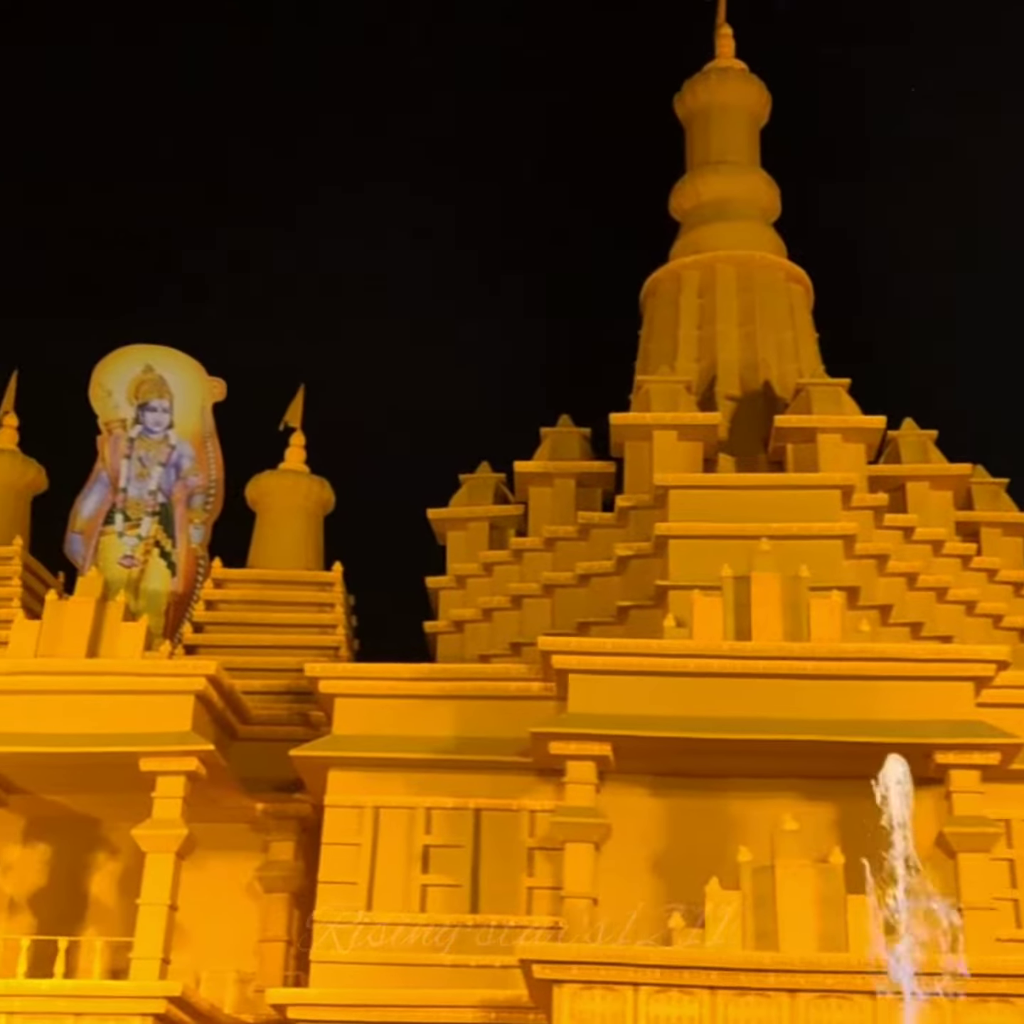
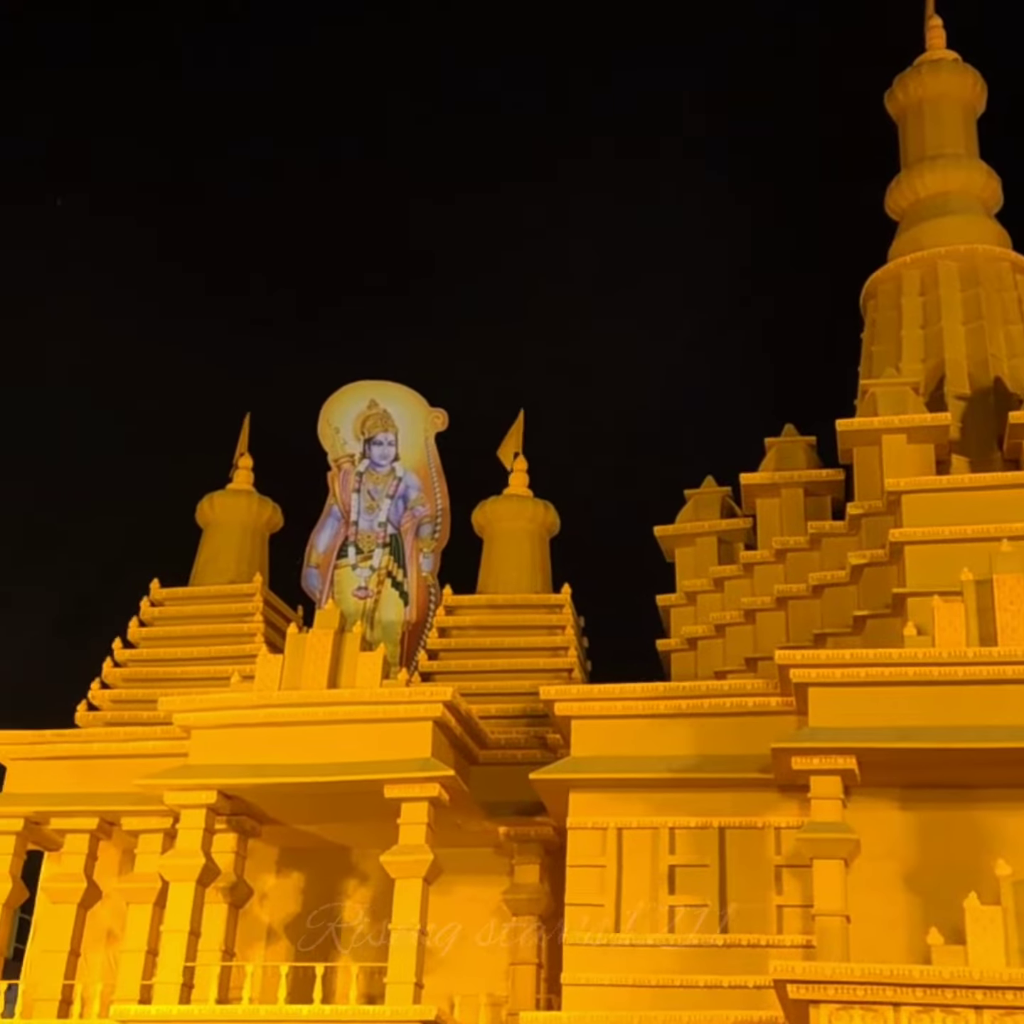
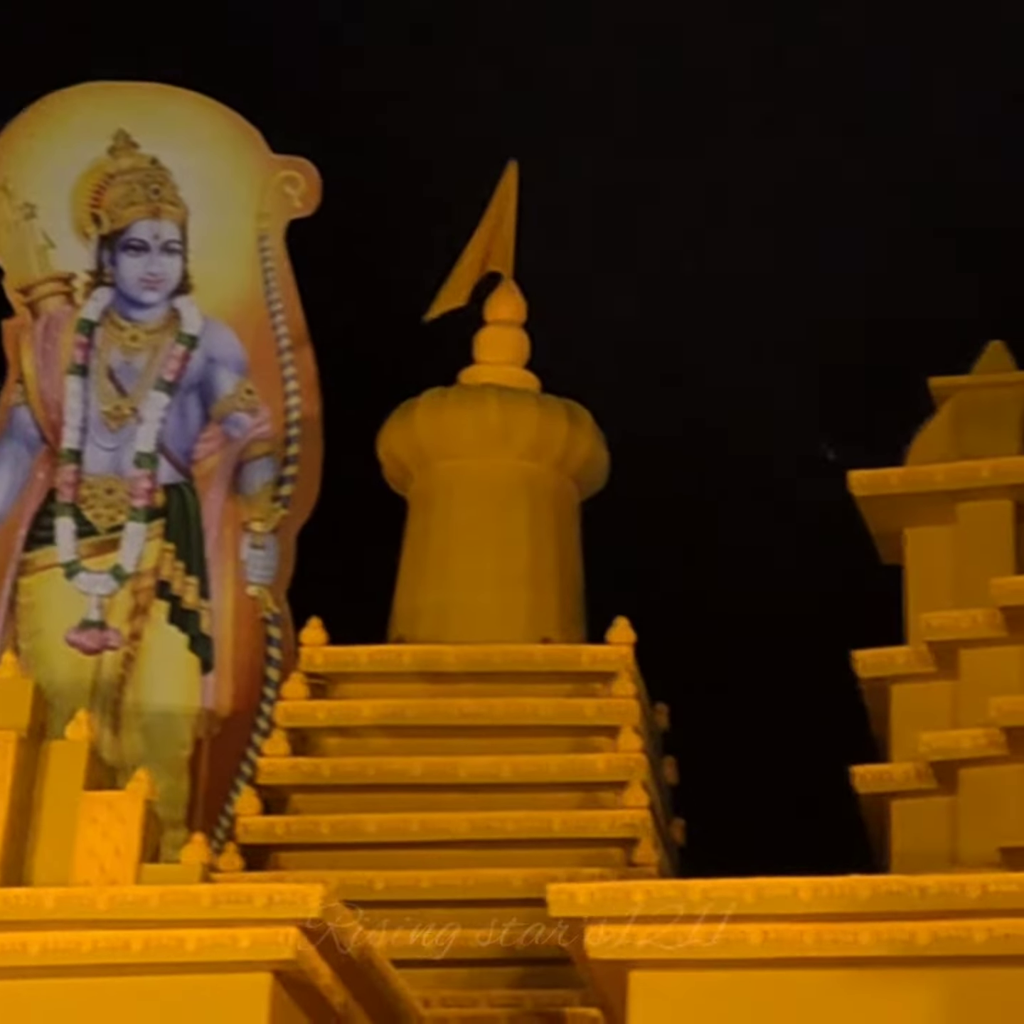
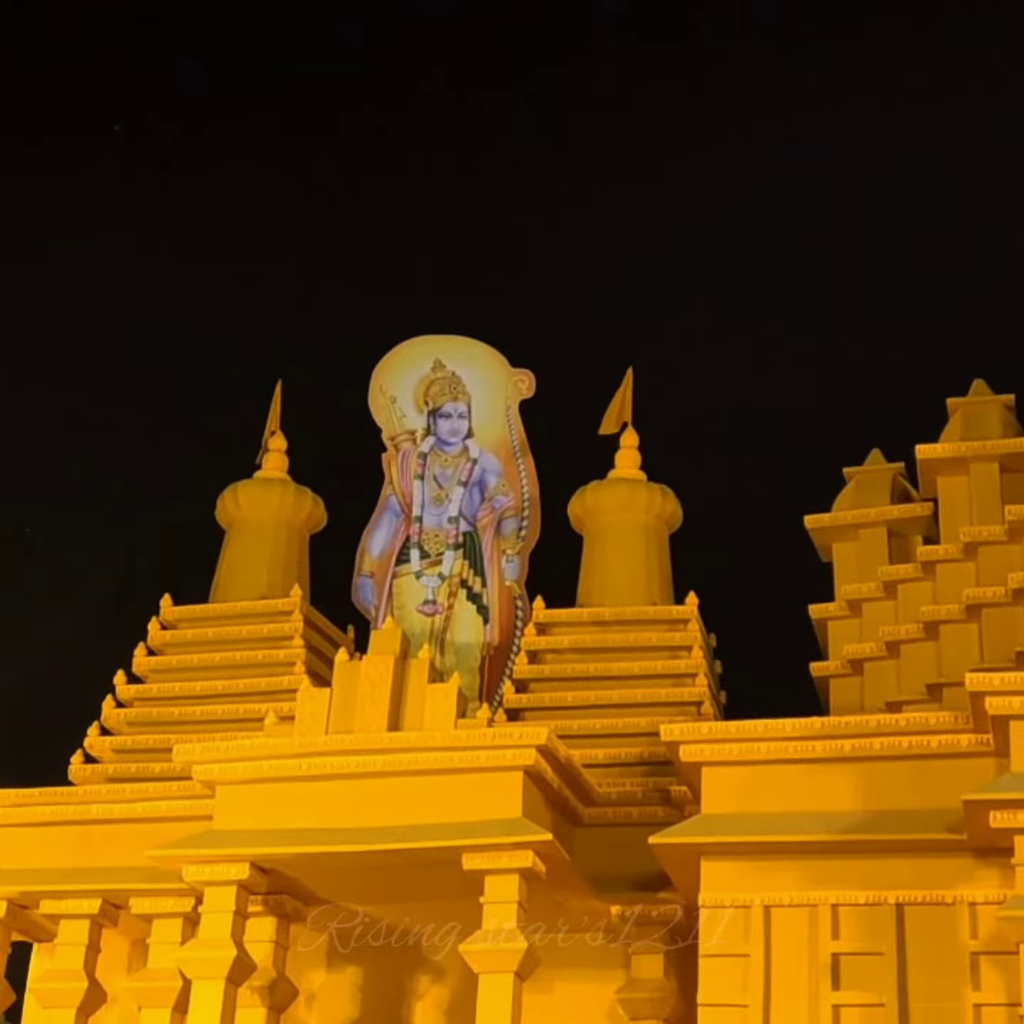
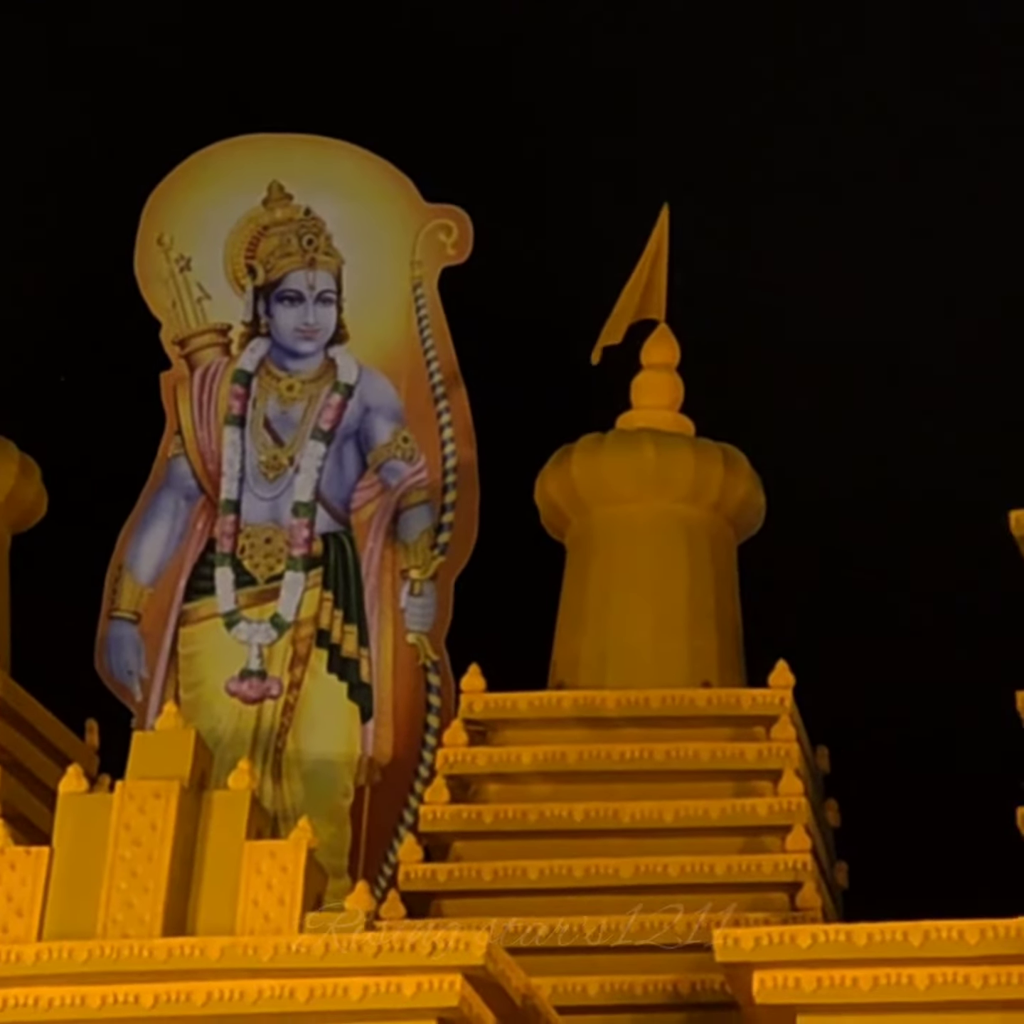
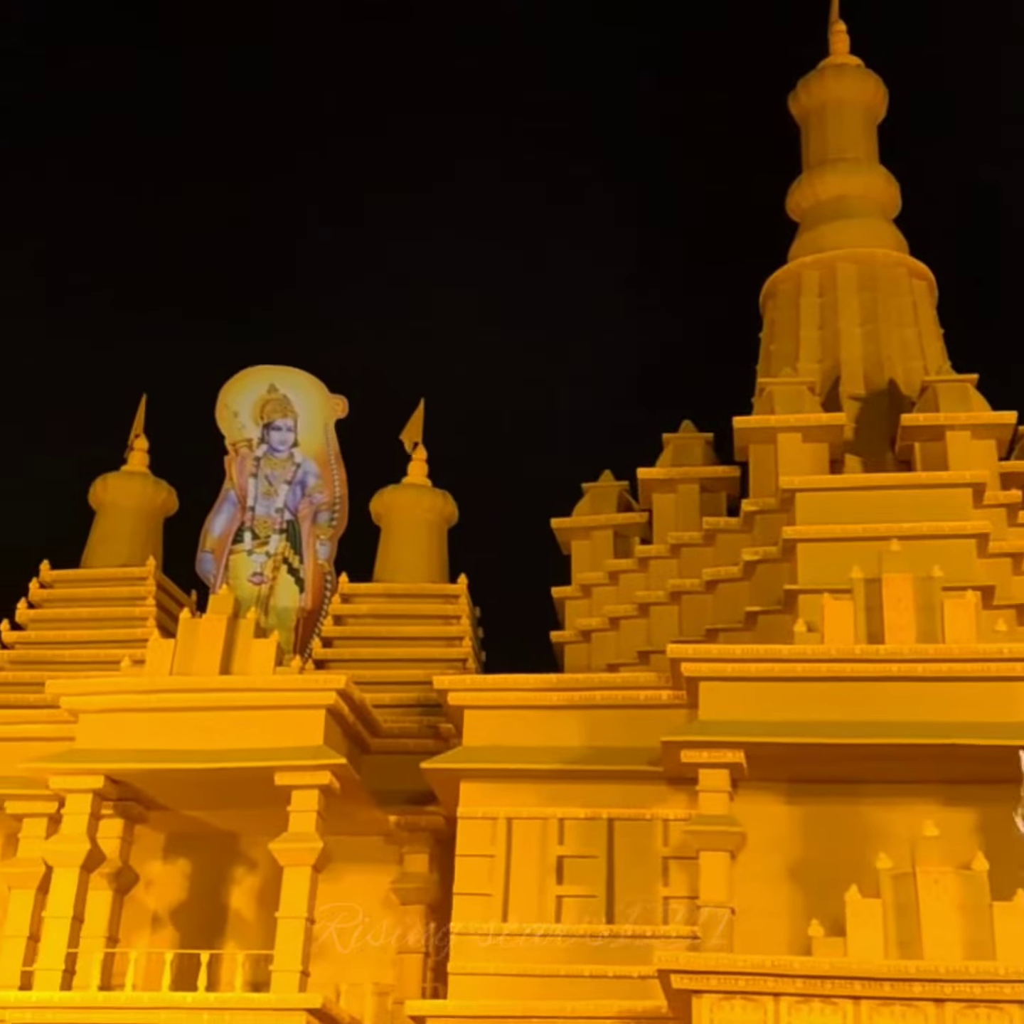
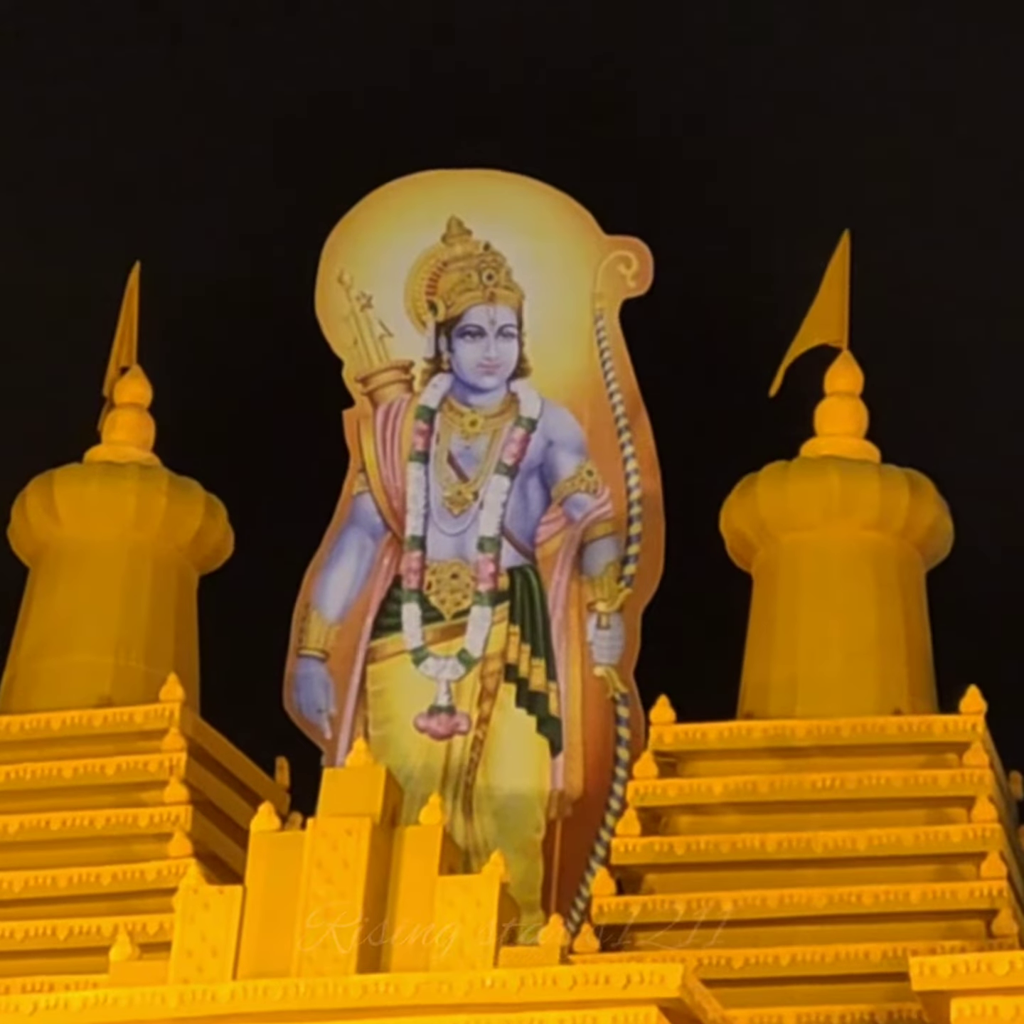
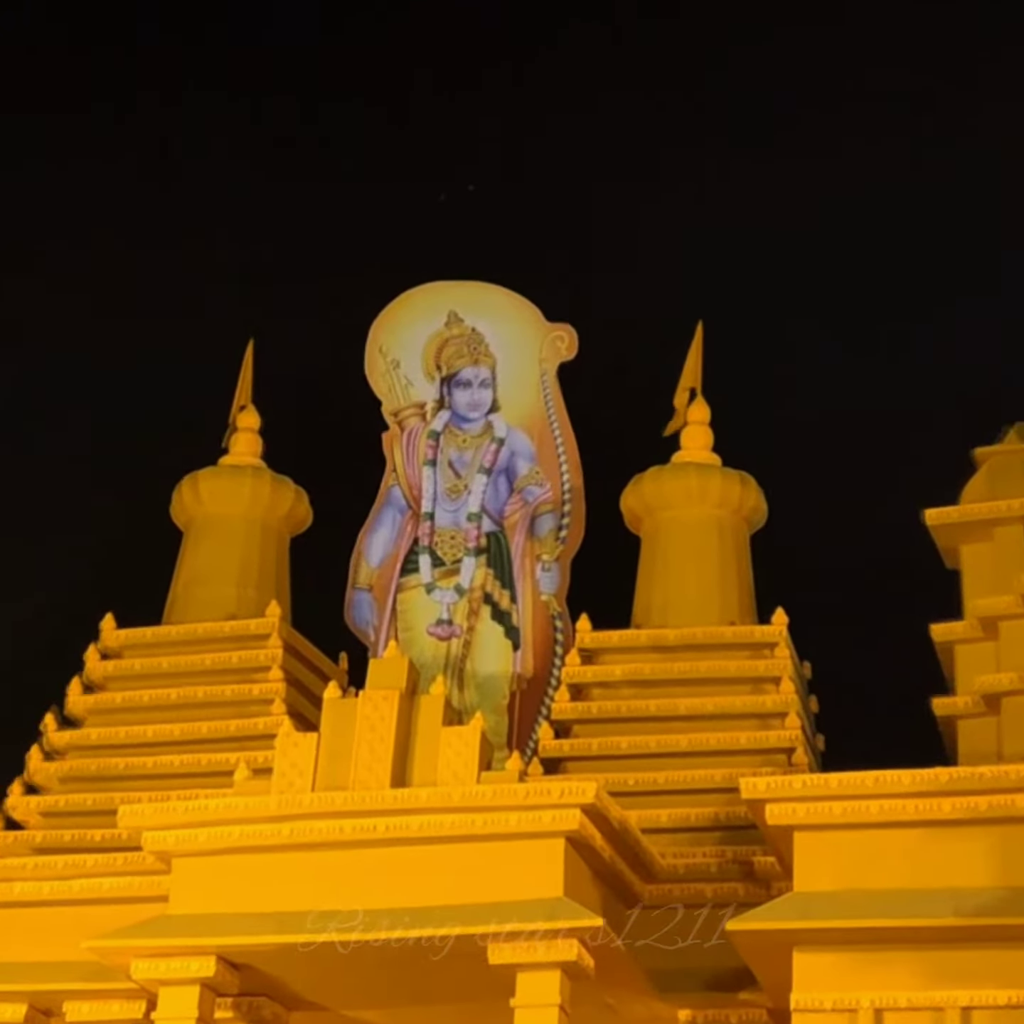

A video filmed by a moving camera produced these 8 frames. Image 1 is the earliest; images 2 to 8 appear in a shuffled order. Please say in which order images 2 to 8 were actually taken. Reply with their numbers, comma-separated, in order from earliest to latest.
6, 2, 4, 8, 7, 5, 3
